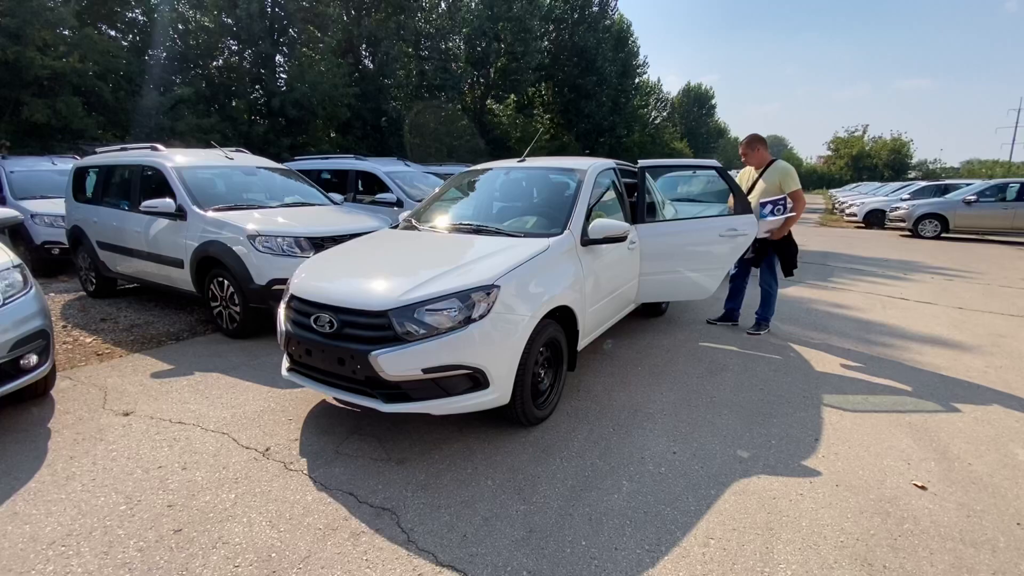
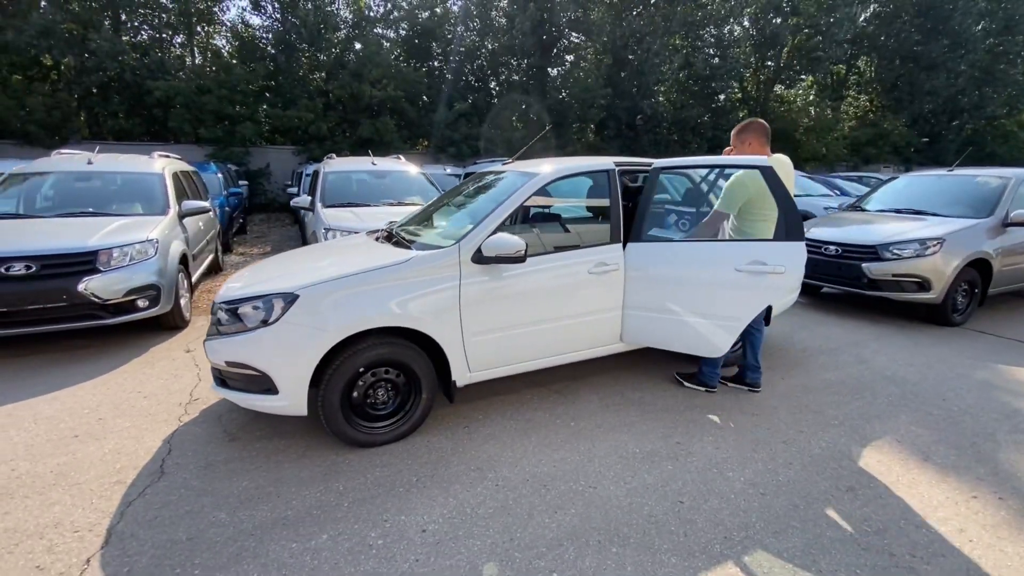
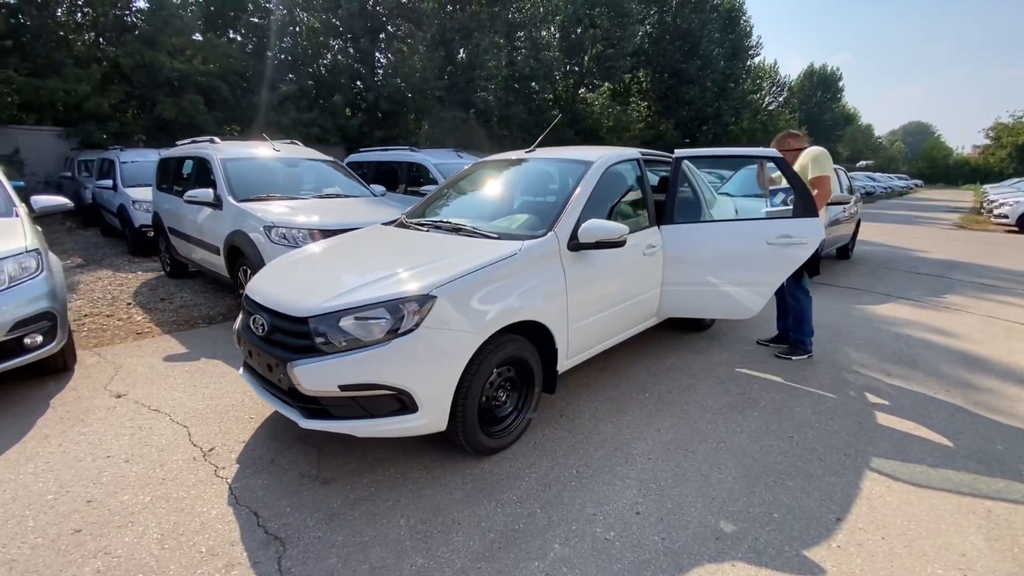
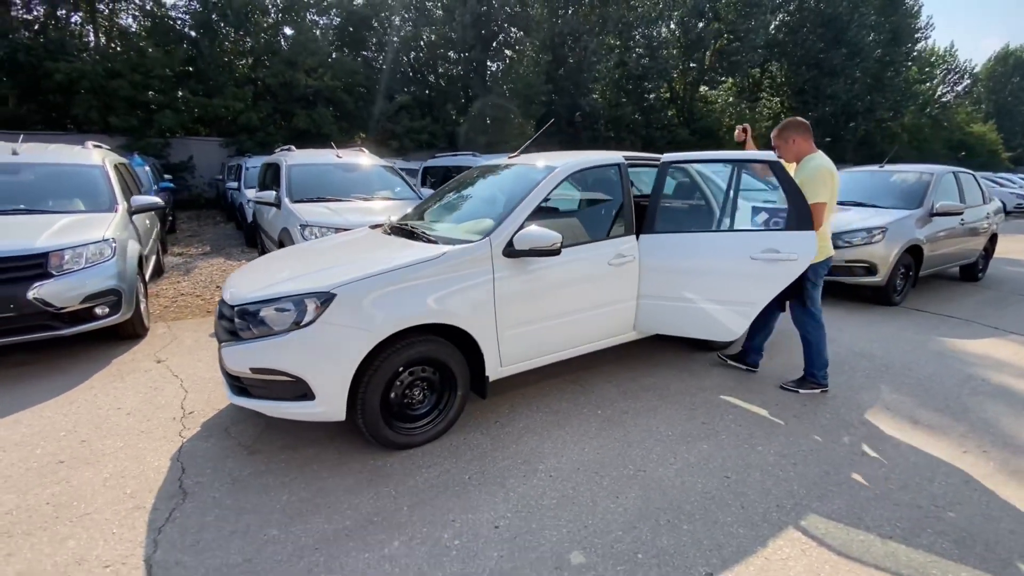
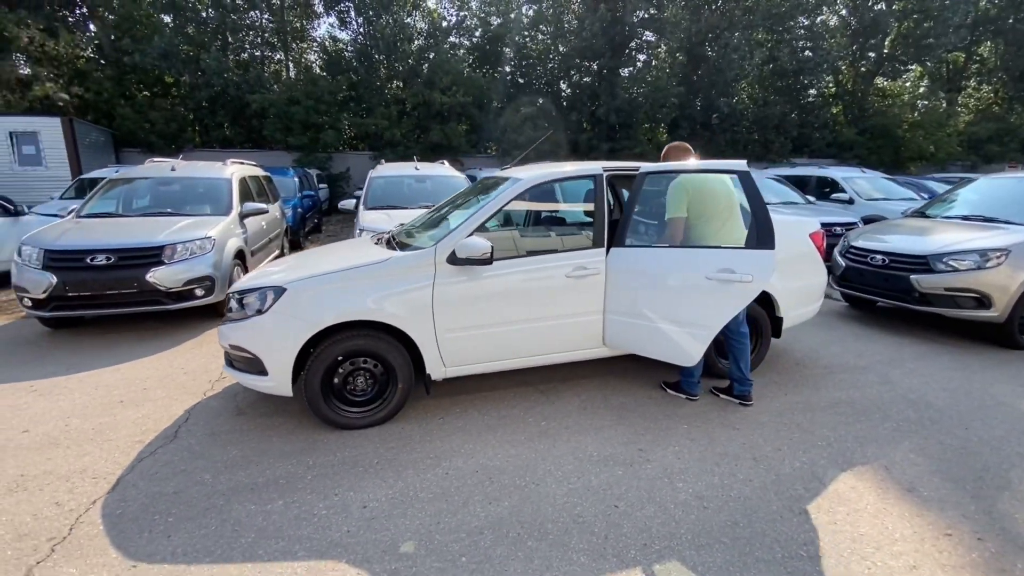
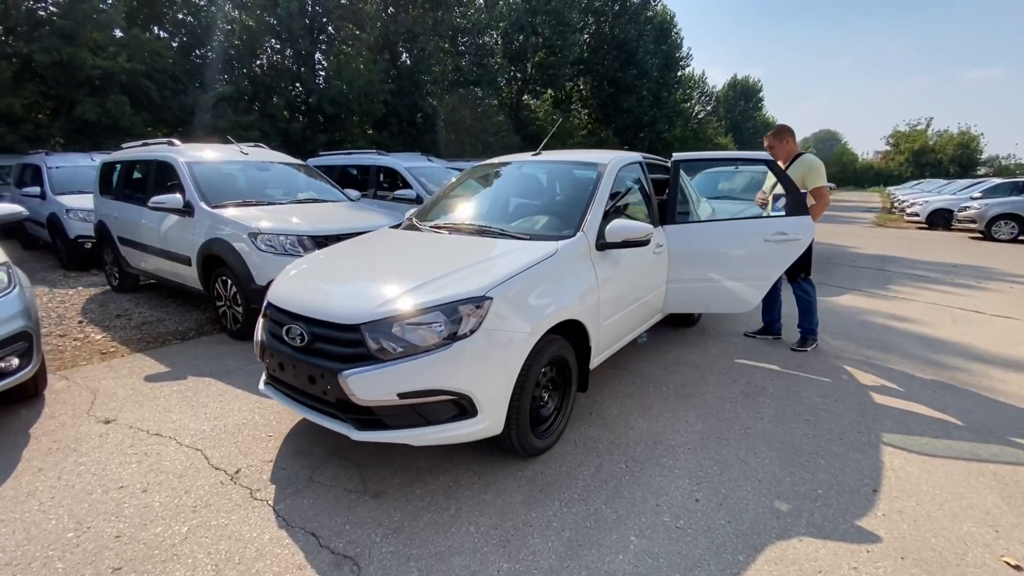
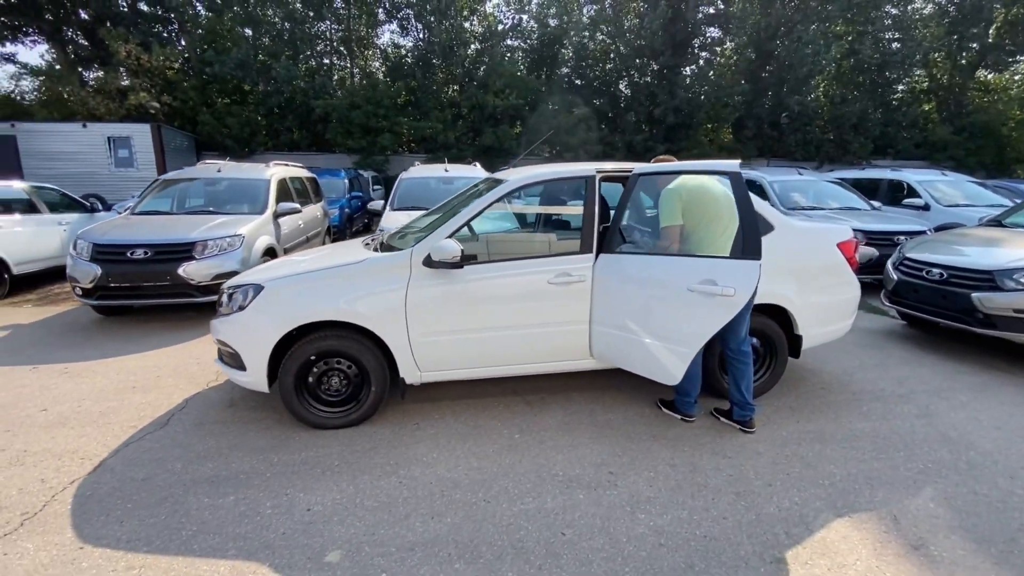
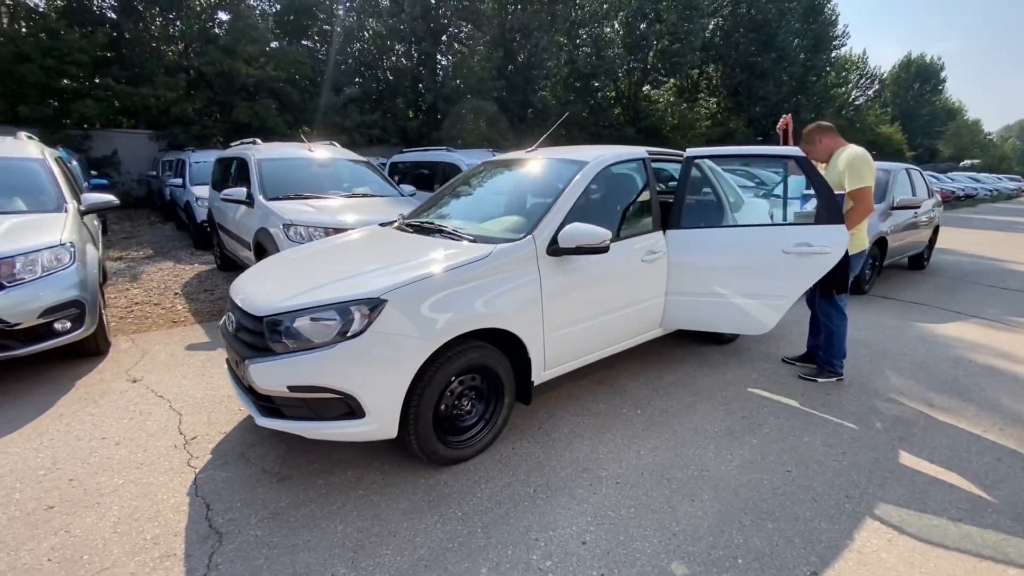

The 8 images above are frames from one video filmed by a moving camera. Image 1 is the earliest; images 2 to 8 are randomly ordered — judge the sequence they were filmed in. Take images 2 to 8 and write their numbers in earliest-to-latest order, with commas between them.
6, 3, 8, 4, 2, 5, 7
